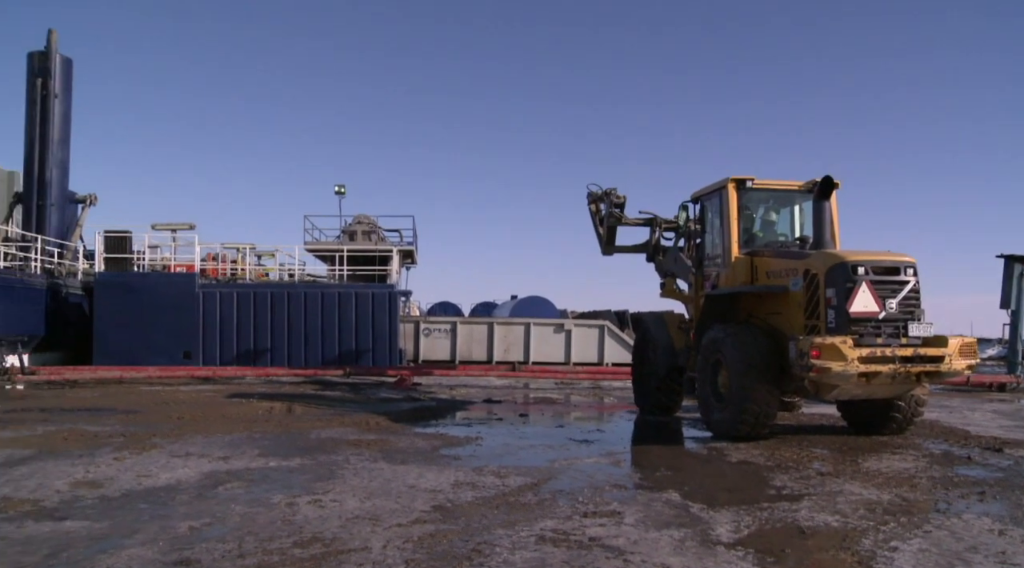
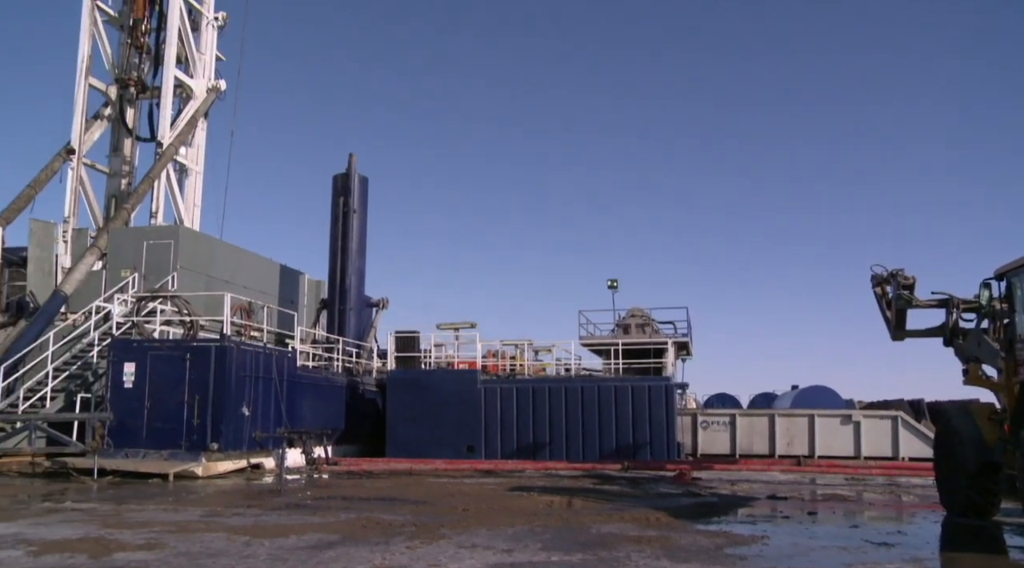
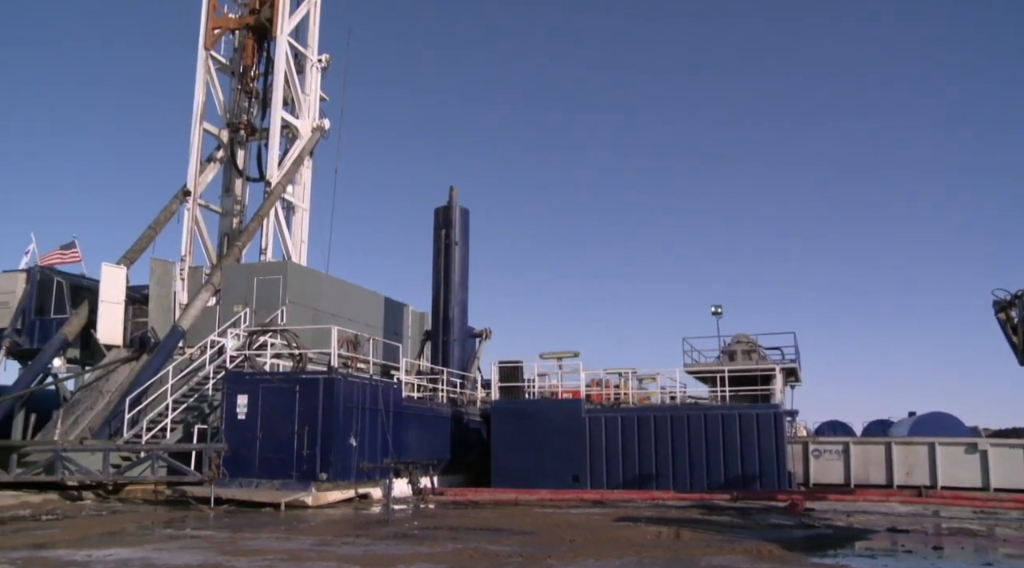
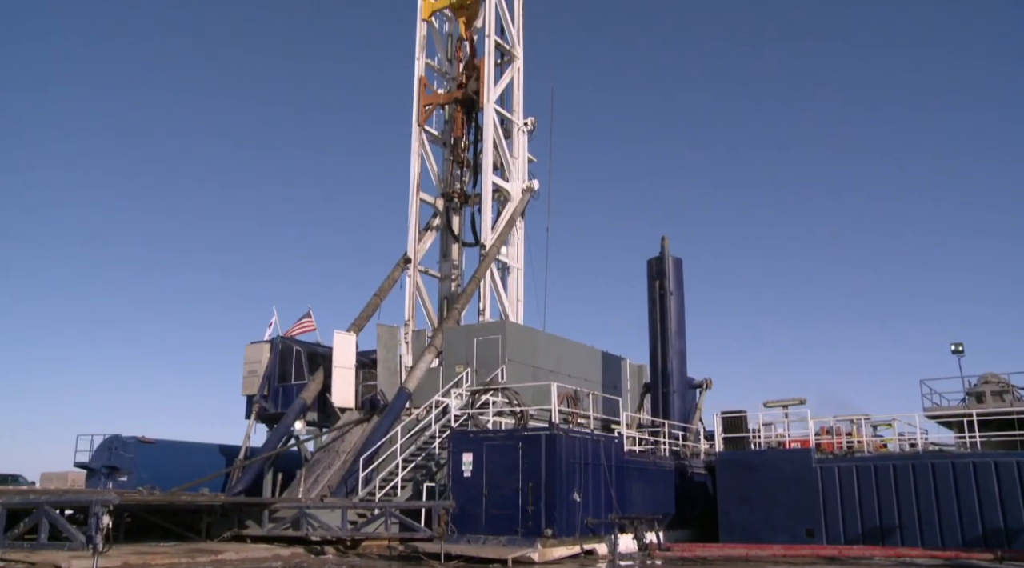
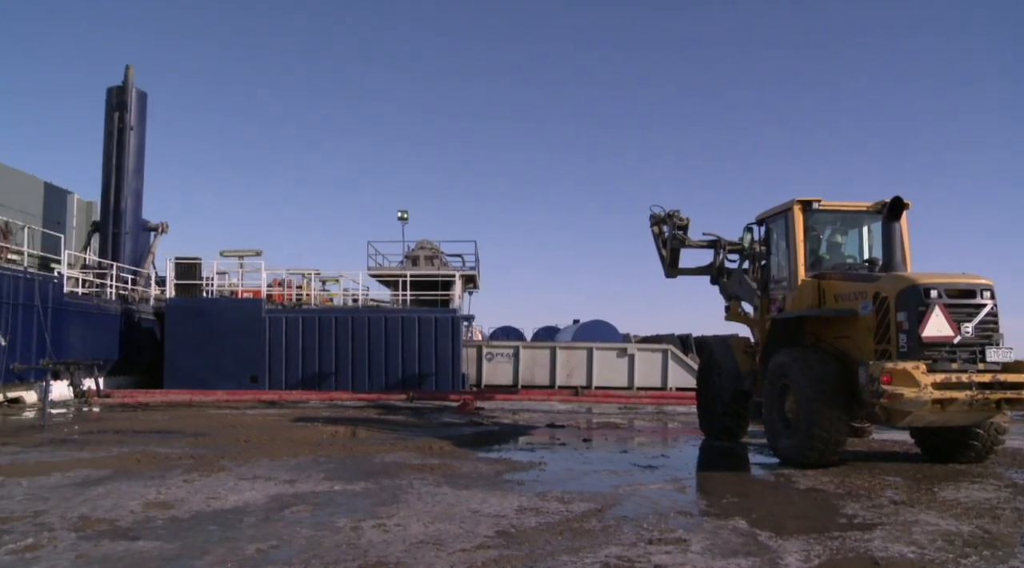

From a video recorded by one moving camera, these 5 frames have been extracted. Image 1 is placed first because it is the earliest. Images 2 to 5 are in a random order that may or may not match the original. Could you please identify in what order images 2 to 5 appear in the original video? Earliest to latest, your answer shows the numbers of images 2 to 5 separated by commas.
5, 2, 3, 4
